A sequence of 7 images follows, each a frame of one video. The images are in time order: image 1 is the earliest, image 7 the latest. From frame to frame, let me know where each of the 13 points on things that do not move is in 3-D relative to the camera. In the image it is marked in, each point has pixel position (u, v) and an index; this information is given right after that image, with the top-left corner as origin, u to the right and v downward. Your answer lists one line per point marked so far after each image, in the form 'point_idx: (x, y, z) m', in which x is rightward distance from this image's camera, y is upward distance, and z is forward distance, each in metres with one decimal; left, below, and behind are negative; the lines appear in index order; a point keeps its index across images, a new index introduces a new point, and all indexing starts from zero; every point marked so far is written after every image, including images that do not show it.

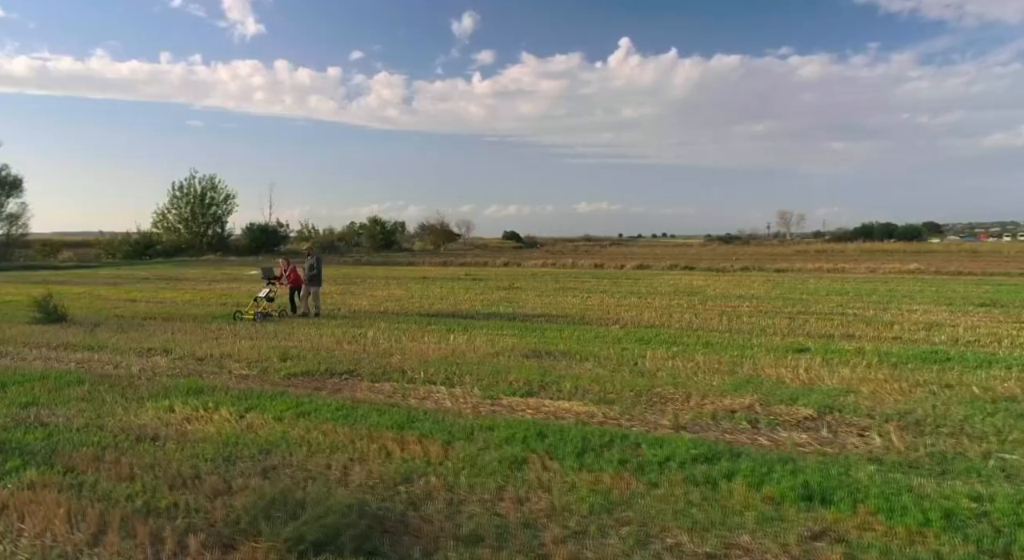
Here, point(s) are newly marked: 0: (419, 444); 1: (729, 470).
0: (-0.8, -1.4, +5.0) m
1: (+1.5, -1.4, +4.4) m
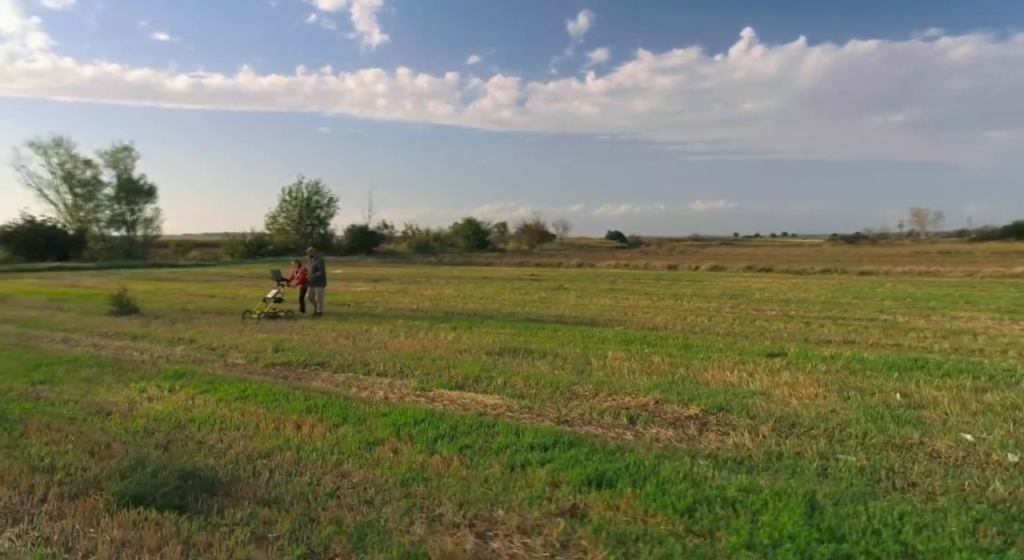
0: (-1.9, -1.4, +5.7) m
1: (+0.3, -1.4, +4.7) m
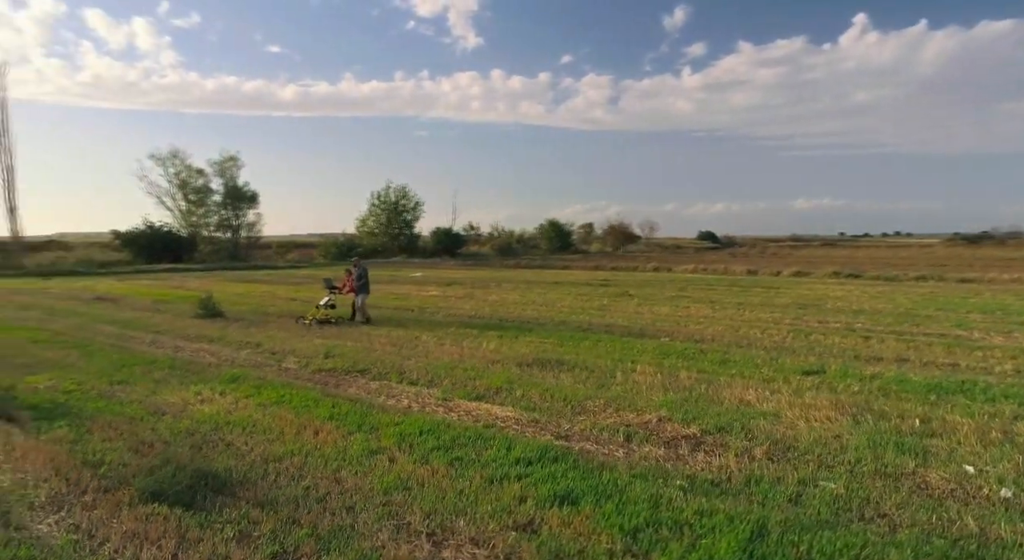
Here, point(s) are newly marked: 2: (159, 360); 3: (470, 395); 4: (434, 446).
0: (-1.9, -1.6, +6.2) m
1: (+0.1, -1.6, +4.9) m
2: (-7.2, -1.6, +12.1) m
3: (-0.6, -1.5, +8.1) m
4: (-0.7, -1.6, +5.6) m
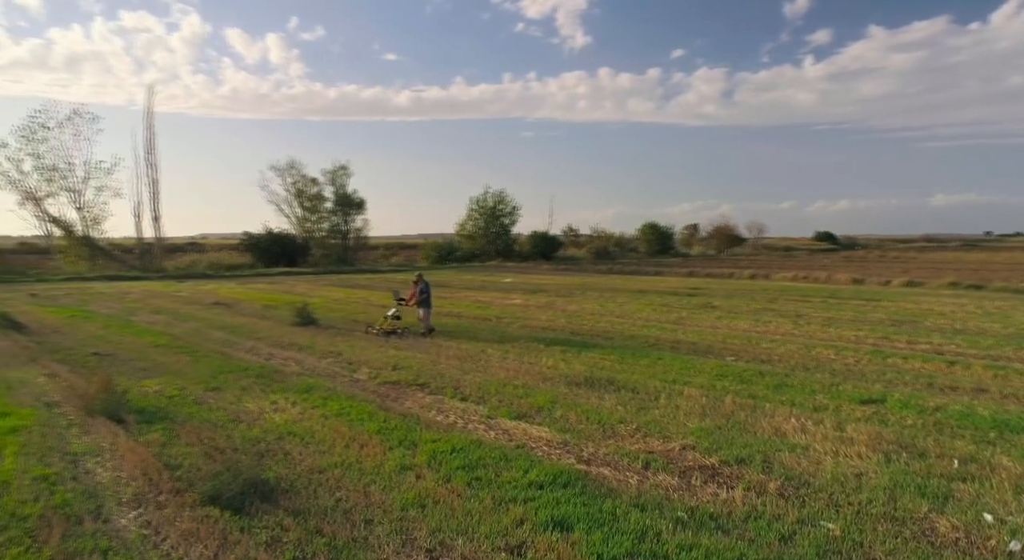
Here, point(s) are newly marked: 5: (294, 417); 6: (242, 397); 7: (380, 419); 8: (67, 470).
0: (-1.6, -1.9, +6.9) m
1: (+0.2, -1.9, +5.3) m
2: (-5.9, -2.0, +13.5) m
3: (0.0, -1.9, +8.5) m
4: (-0.5, -1.9, +6.1) m
5: (-3.1, -1.9, +8.5) m
6: (-4.5, -2.0, +10.1) m
7: (-1.8, -1.9, +8.2) m
8: (-4.7, -2.0, +6.3) m
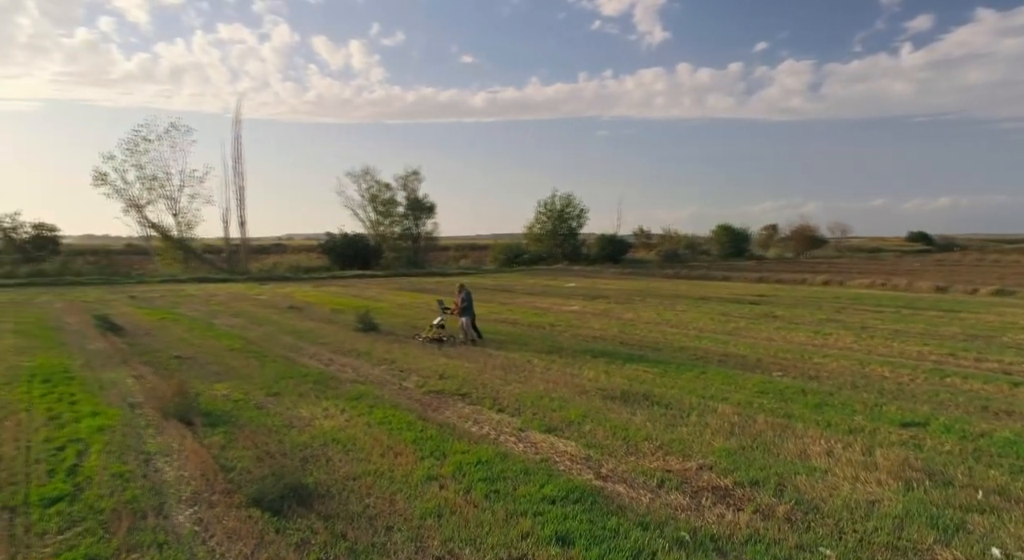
0: (-1.4, -2.2, +7.4) m
1: (+0.3, -2.2, +5.6) m
2: (-4.9, -2.3, +14.4) m
3: (+0.5, -2.1, +8.9) m
4: (-0.3, -2.2, +6.5) m
5: (-2.6, -2.2, +9.1) m
6: (-3.9, -2.2, +10.9) m
7: (-1.4, -2.2, +8.7) m
8: (-4.4, -2.2, +7.1) m
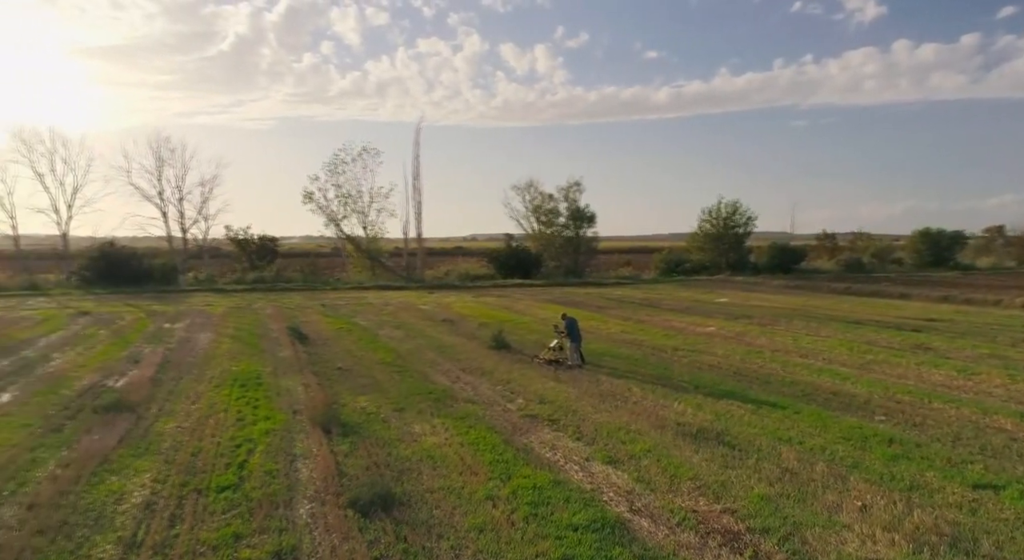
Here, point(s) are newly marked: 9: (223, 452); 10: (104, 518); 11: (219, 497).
0: (-0.6, -2.9, +8.9) m
1: (+0.6, -2.9, +6.8) m
2: (-2.1, -3.1, +16.6) m
3: (+1.6, -2.9, +9.9) m
4: (+0.2, -2.9, +7.8) m
5: (-1.3, -3.0, +10.9) m
6: (-2.1, -3.0, +12.9) m
7: (-0.2, -2.9, +10.2) m
8: (-3.6, -3.0, +9.4) m
9: (-5.2, -3.1, +10.7) m
10: (-5.0, -2.9, +7.4) m
11: (-3.9, -2.9, +8.0) m
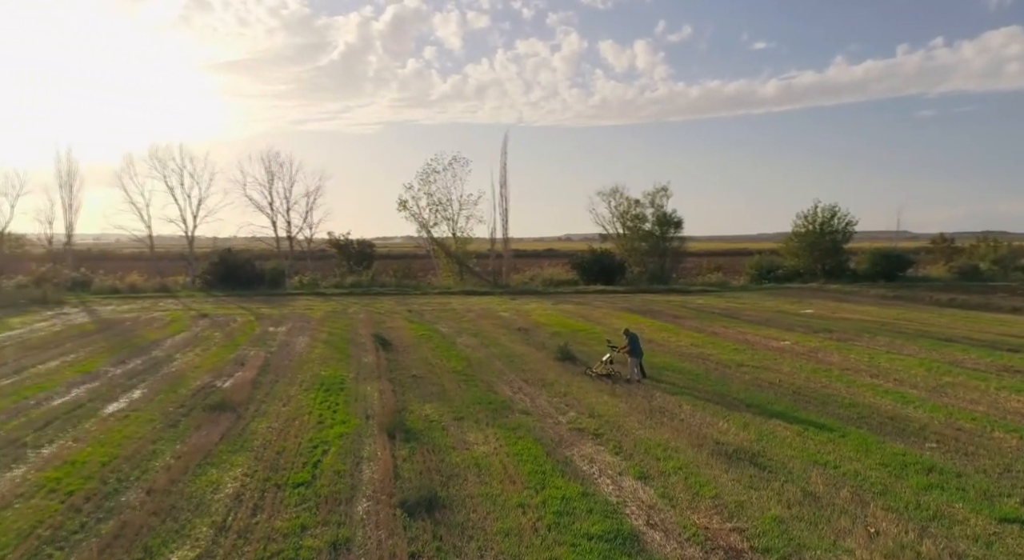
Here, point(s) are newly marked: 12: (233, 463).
0: (0.0, -3.4, +9.8) m
1: (+0.9, -3.3, +7.6) m
2: (-0.5, -3.6, +17.7) m
3: (+2.3, -3.4, +10.5) m
4: (+0.6, -3.3, +8.7) m
5: (-0.5, -3.4, +12.0) m
6: (-1.0, -3.5, +14.1) m
7: (+0.5, -3.4, +11.1) m
8: (-2.9, -3.4, +10.8) m
9: (-4.3, -3.5, +12.3) m
10: (-4.6, -3.4, +9.0) m
11: (-3.4, -3.3, +9.4) m
12: (-5.6, -3.7, +12.0) m
